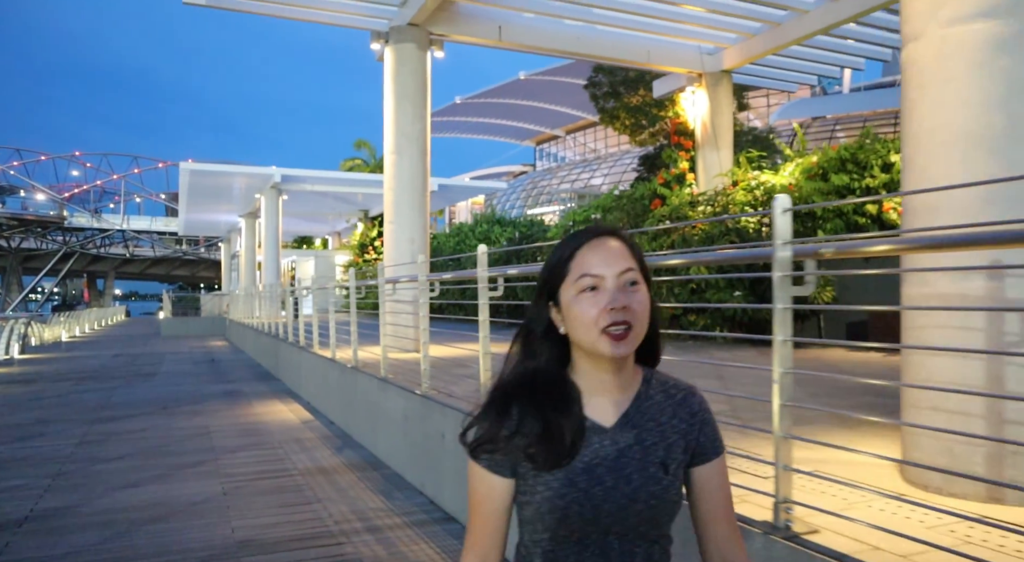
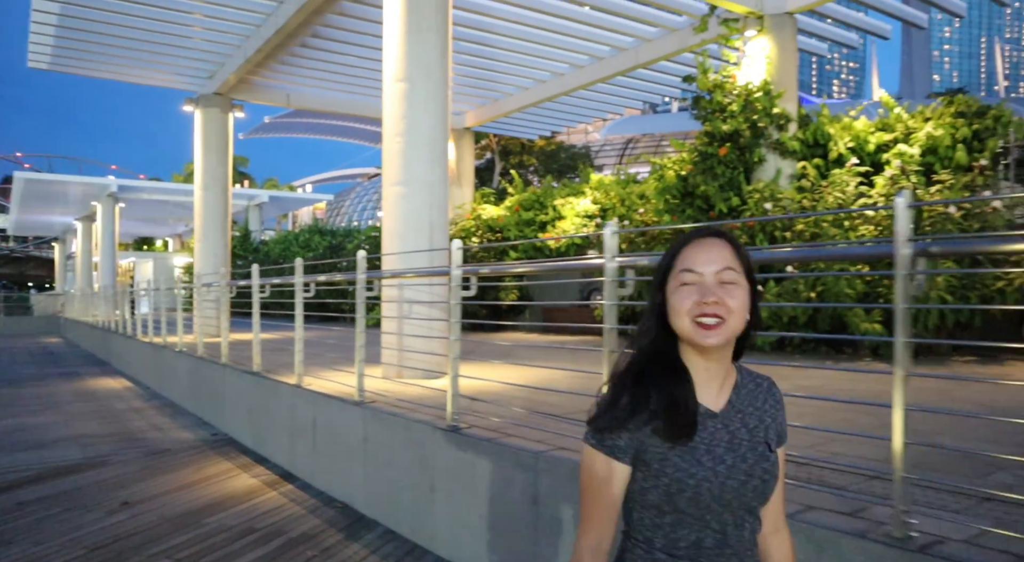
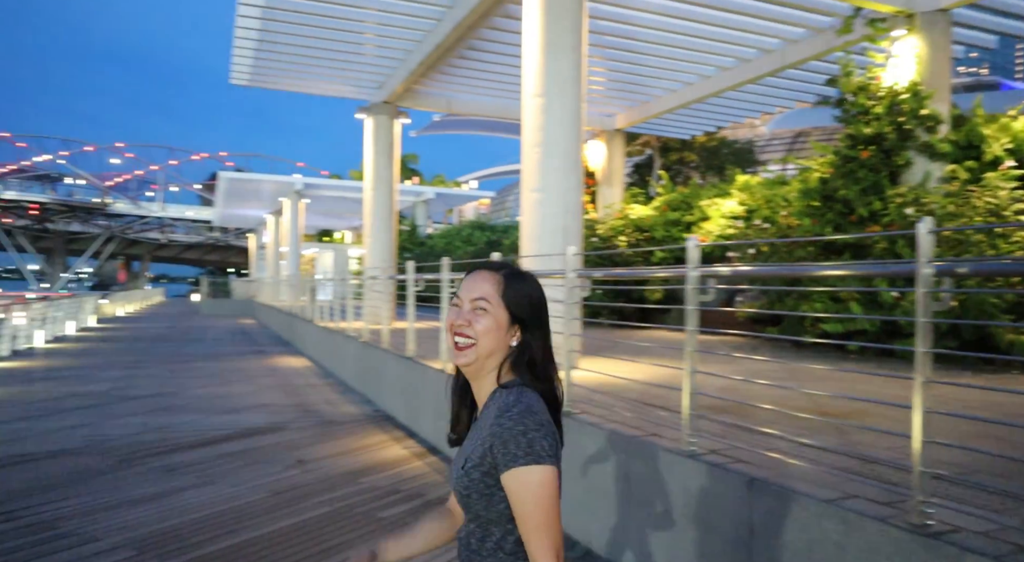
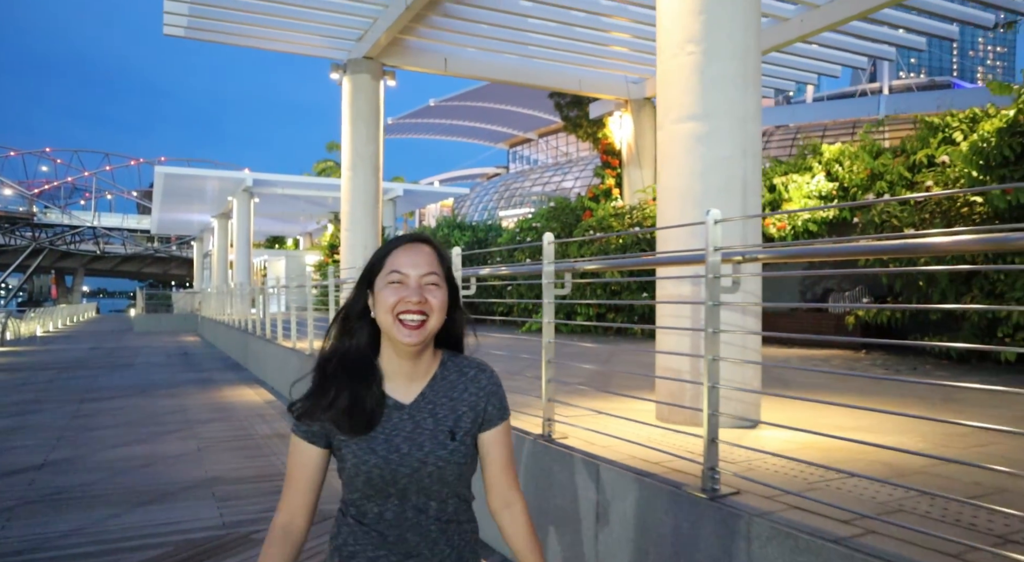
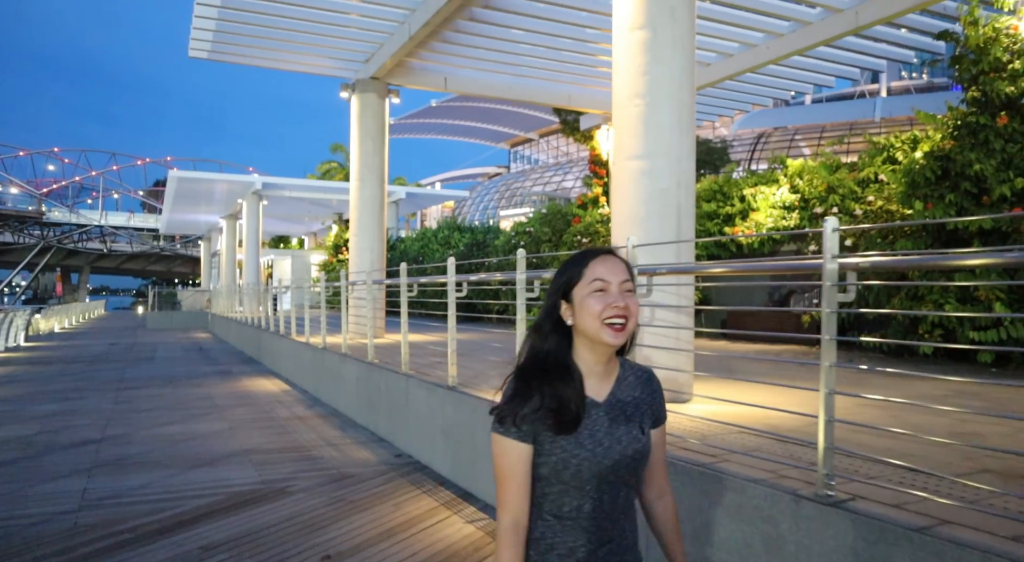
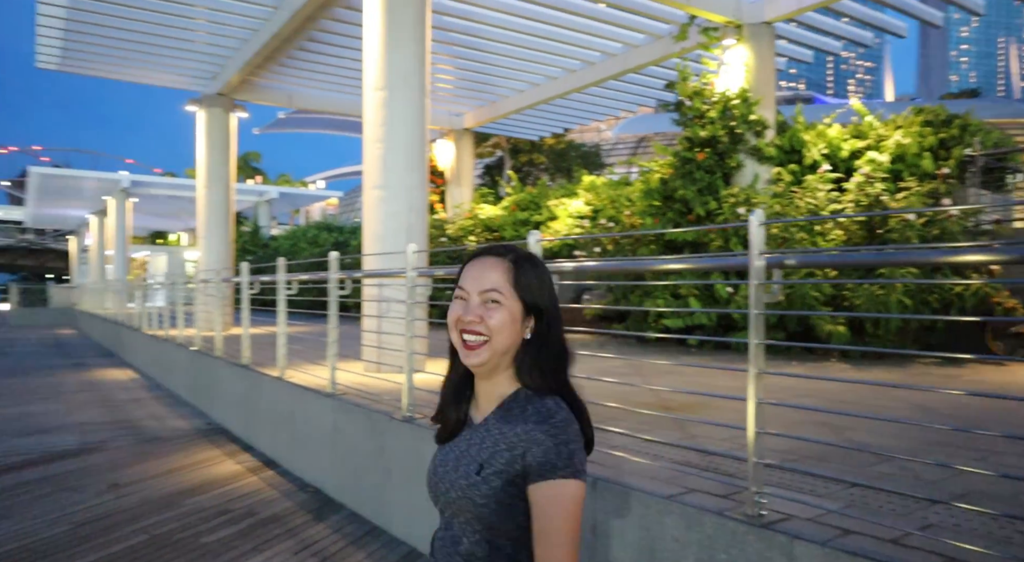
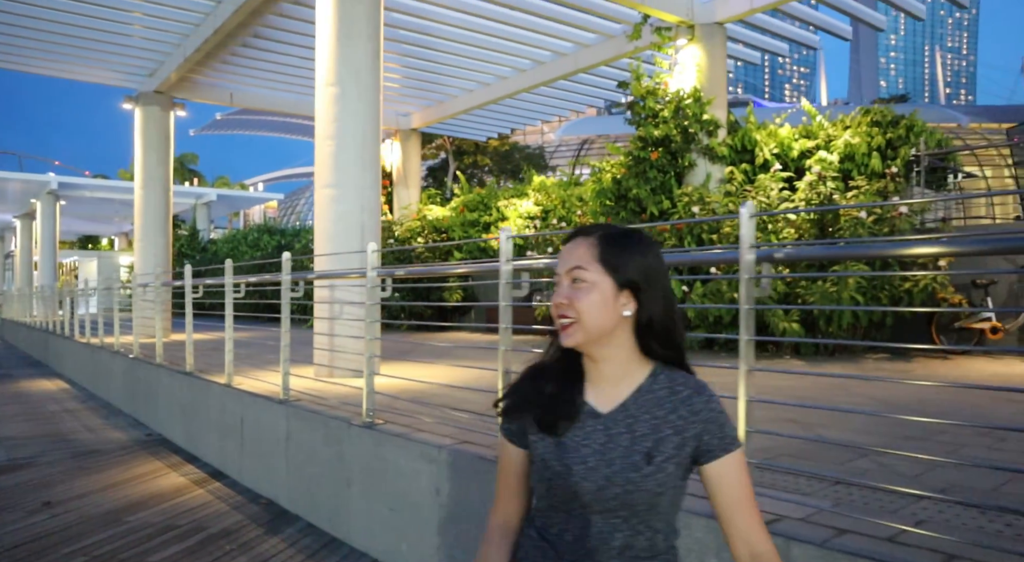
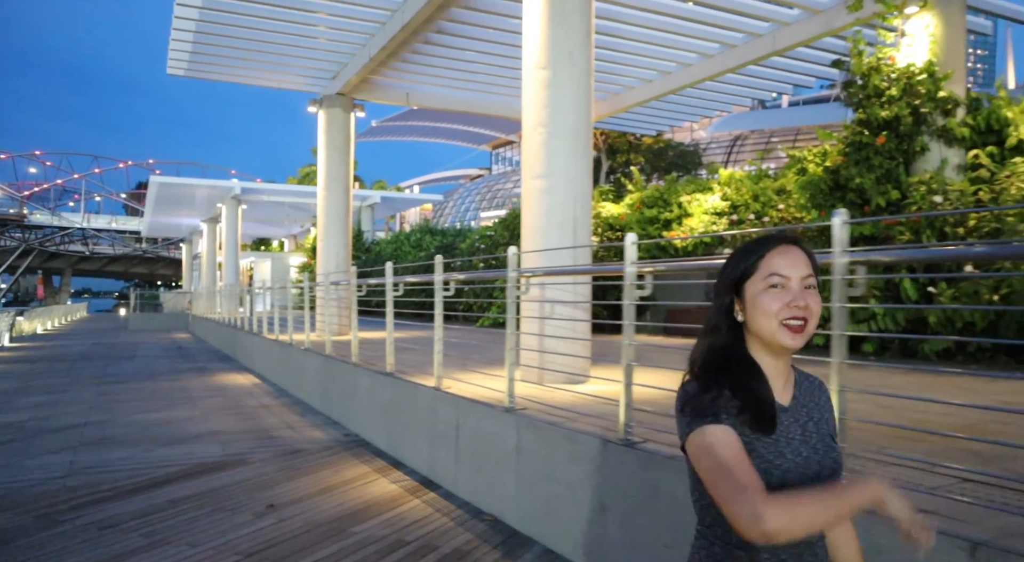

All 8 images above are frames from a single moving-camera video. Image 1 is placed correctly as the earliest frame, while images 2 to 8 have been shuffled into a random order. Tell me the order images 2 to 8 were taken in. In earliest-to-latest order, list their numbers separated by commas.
4, 5, 8, 2, 7, 6, 3
